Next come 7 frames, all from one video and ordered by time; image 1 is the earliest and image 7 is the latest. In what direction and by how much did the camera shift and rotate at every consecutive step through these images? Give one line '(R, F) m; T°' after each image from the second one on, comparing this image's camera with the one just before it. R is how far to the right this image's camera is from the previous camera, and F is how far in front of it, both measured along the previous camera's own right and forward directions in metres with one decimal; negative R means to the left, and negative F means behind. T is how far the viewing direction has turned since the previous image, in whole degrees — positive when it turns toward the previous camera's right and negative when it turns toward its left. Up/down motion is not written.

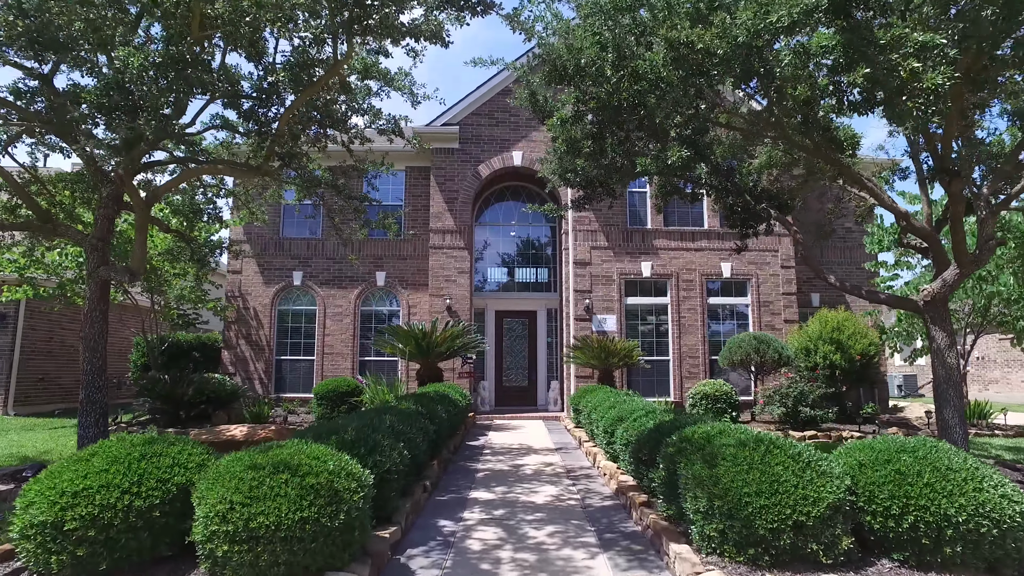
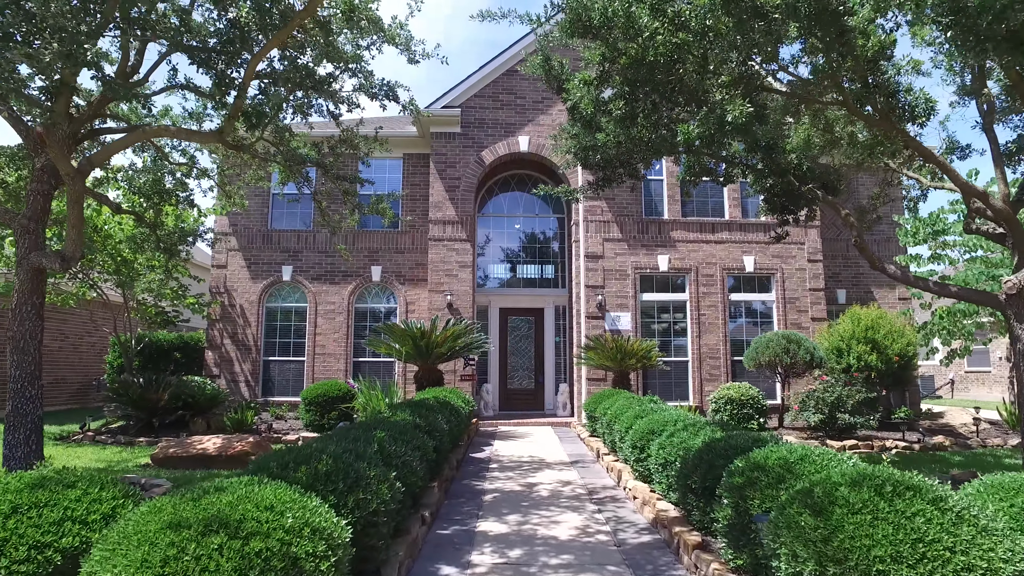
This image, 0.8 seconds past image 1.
(-0.1, +1.1) m; 0°
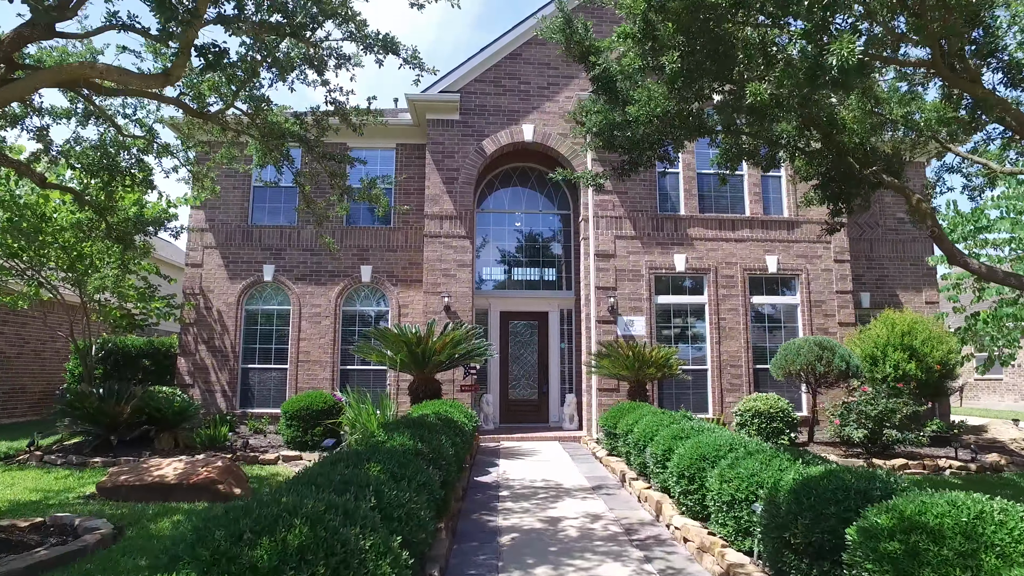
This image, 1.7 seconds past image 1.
(-0.3, +1.1) m; +1°
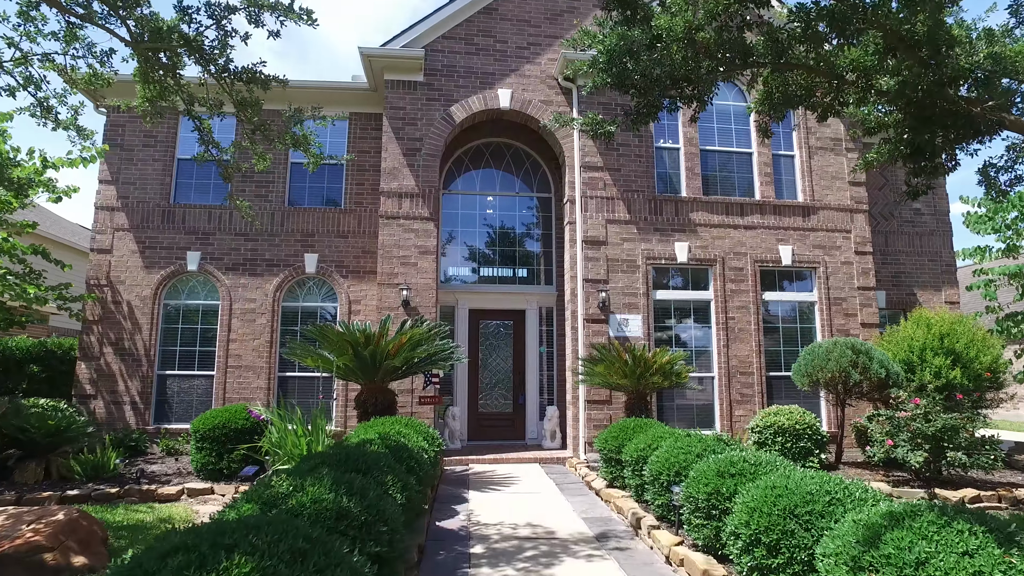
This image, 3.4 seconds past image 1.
(-0.1, +1.9) m; +3°
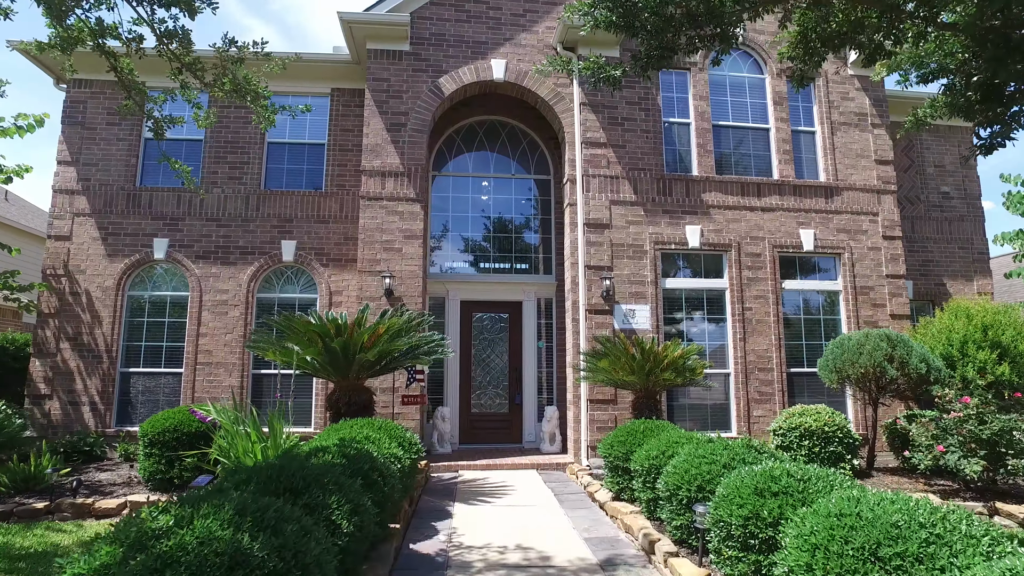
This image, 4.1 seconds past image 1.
(+0.1, +0.9) m; 0°
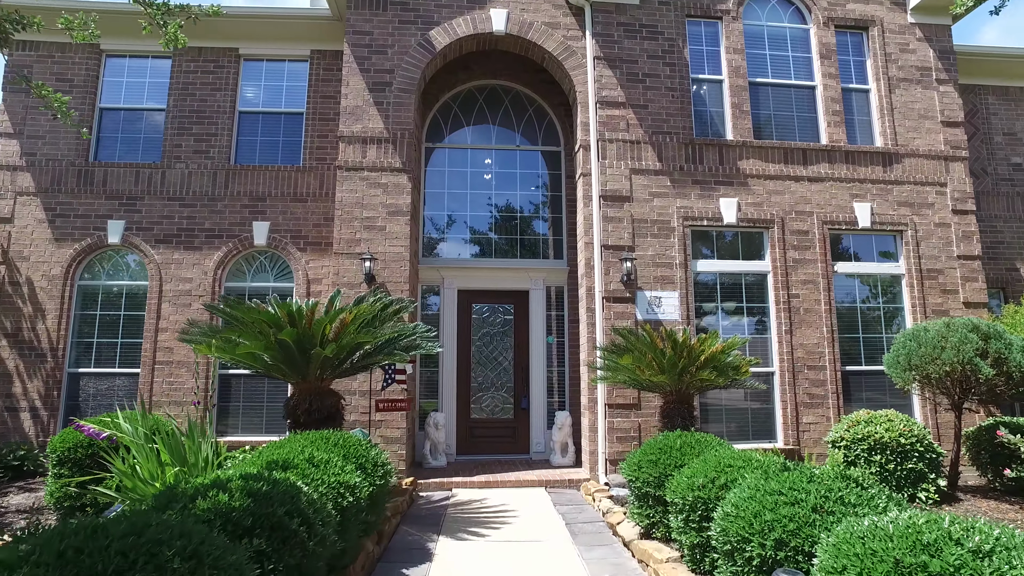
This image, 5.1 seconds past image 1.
(+0.1, +1.4) m; -1°
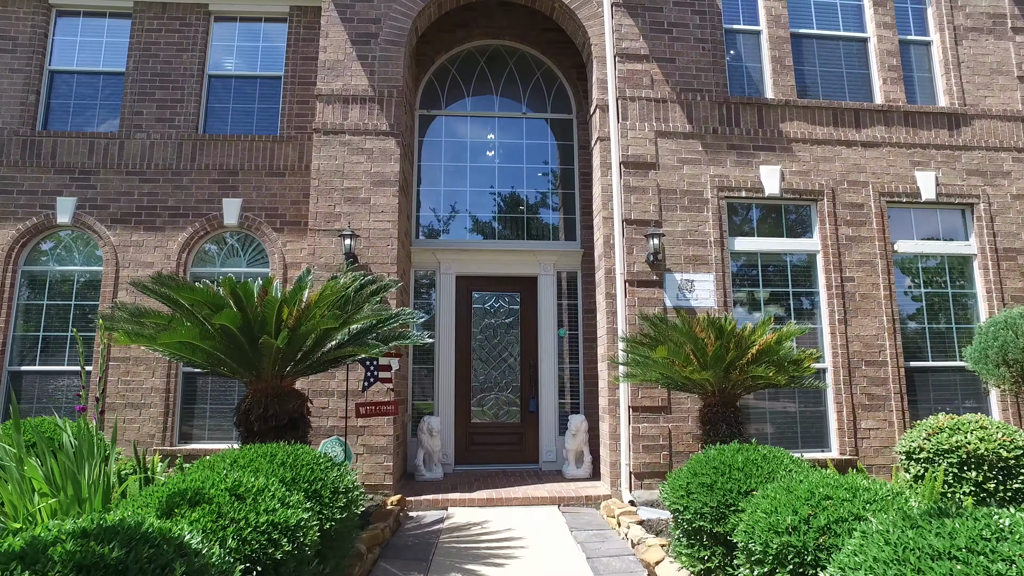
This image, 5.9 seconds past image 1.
(0.0, +1.2) m; 0°
